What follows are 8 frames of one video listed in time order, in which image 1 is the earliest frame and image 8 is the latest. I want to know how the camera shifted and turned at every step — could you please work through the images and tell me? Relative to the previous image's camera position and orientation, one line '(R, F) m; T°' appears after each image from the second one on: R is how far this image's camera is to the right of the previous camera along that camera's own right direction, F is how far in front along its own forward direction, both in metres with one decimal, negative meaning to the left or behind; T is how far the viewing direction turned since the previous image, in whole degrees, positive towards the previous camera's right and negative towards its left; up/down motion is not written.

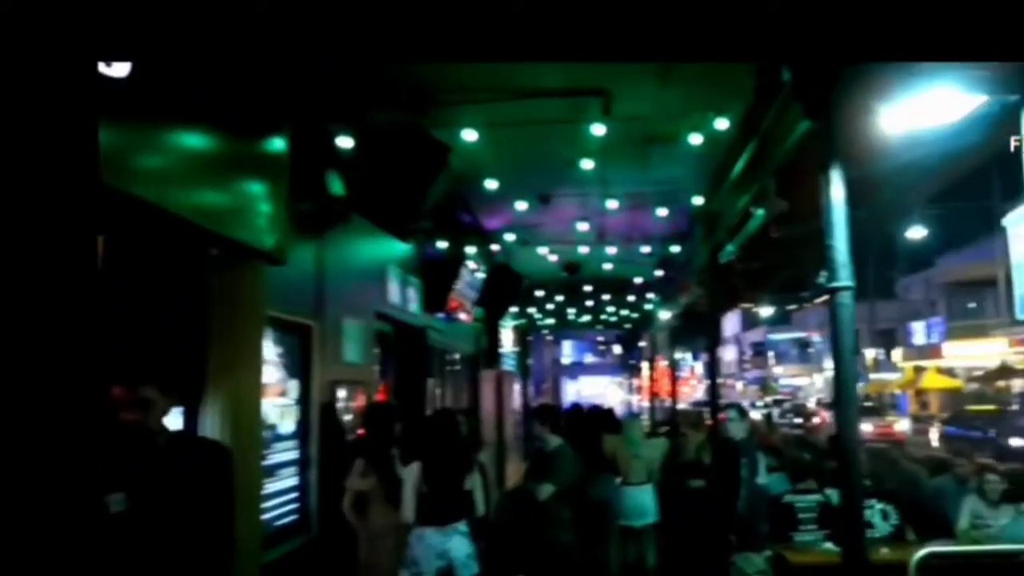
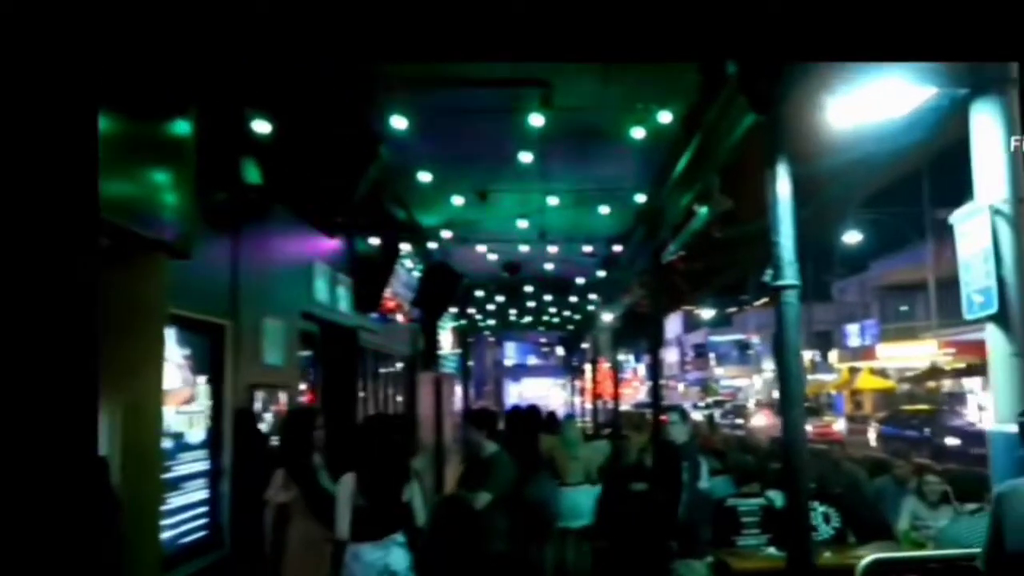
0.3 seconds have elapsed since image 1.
(0.0, +0.3) m; +3°
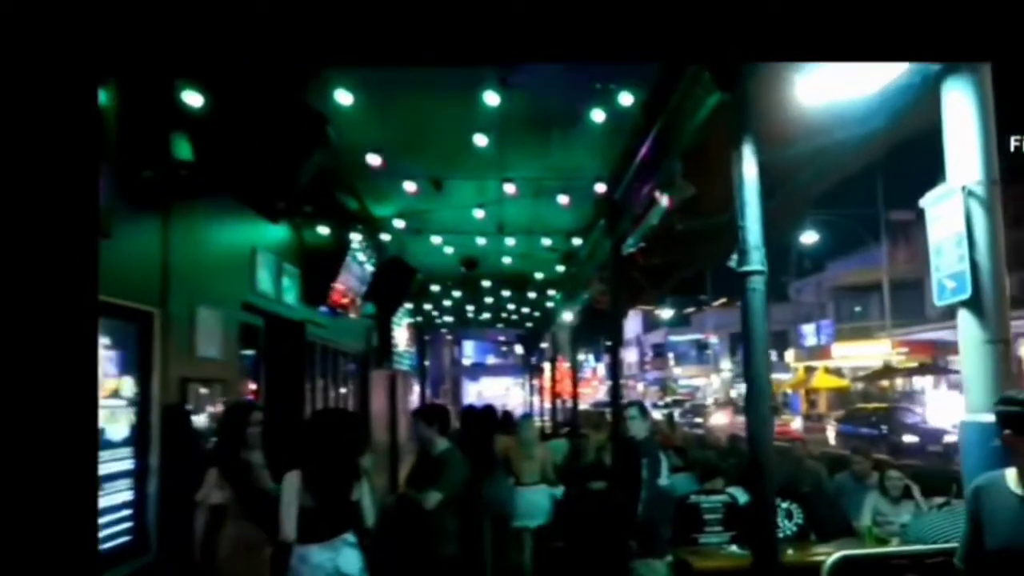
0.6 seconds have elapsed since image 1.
(0.0, +0.2) m; +2°
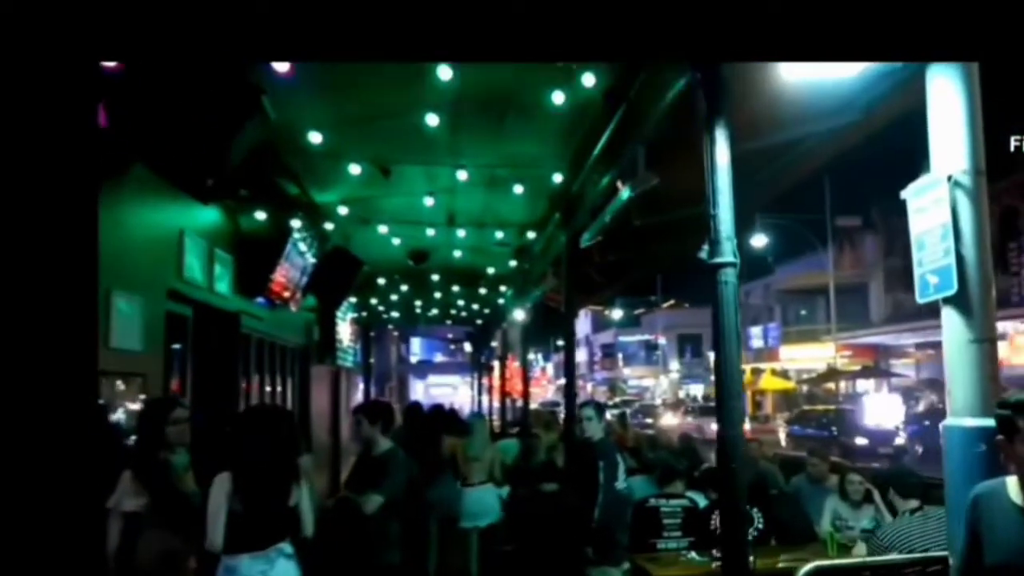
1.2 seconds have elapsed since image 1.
(0.0, +0.4) m; +3°
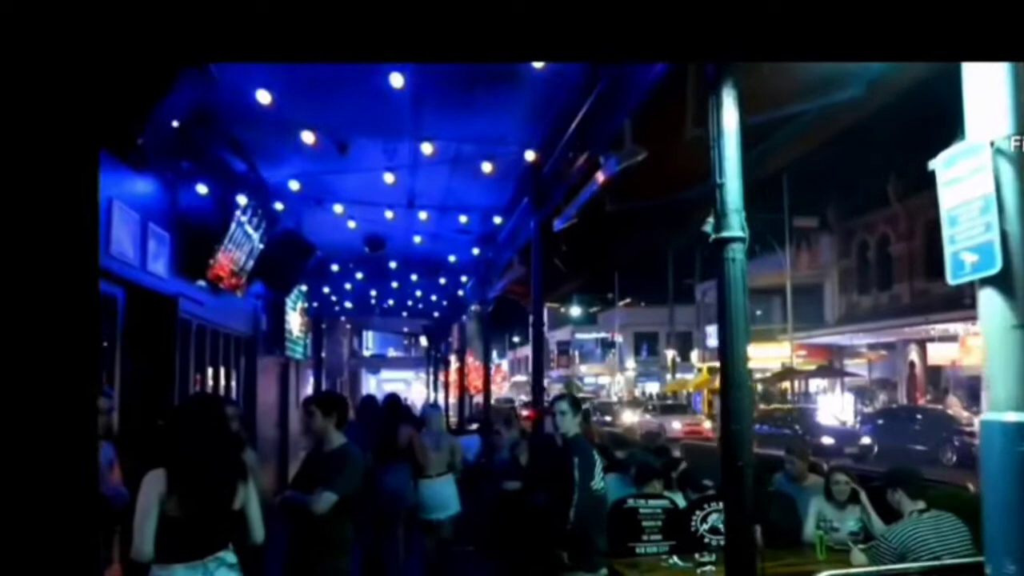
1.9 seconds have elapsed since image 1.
(-0.1, +0.6) m; +2°
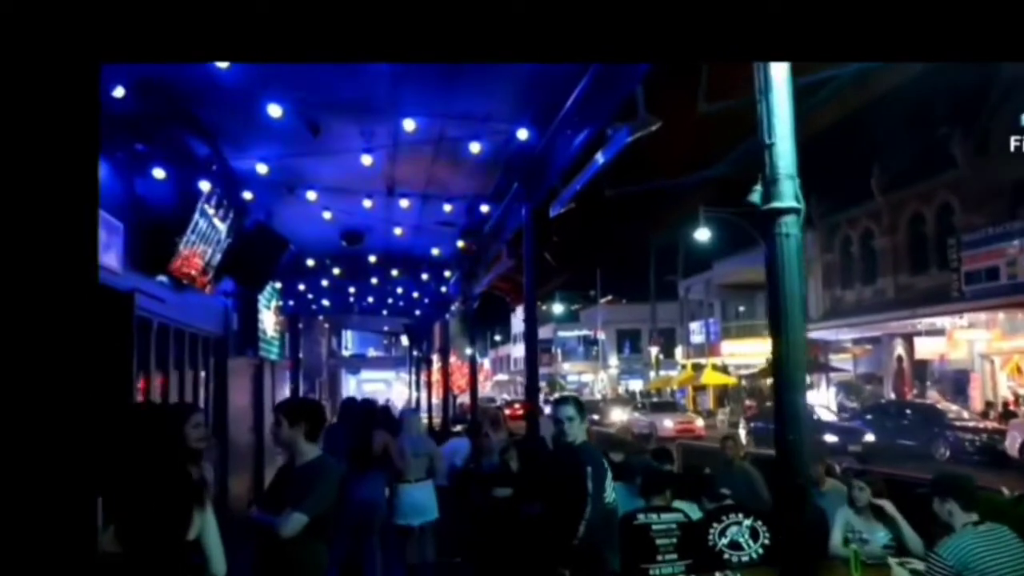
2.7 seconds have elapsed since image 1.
(-0.1, +0.8) m; +1°
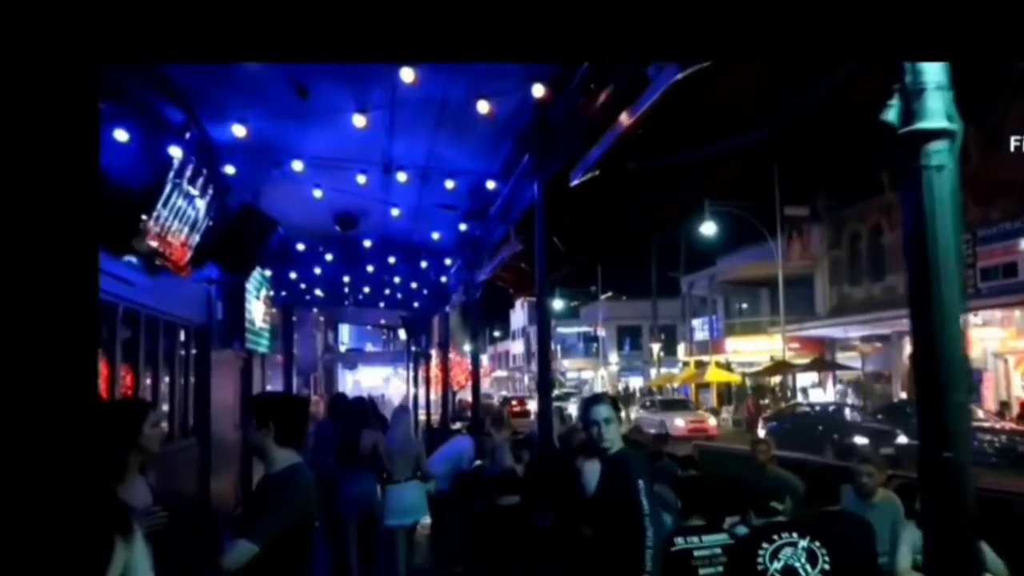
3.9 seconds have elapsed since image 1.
(-0.1, +1.0) m; 0°
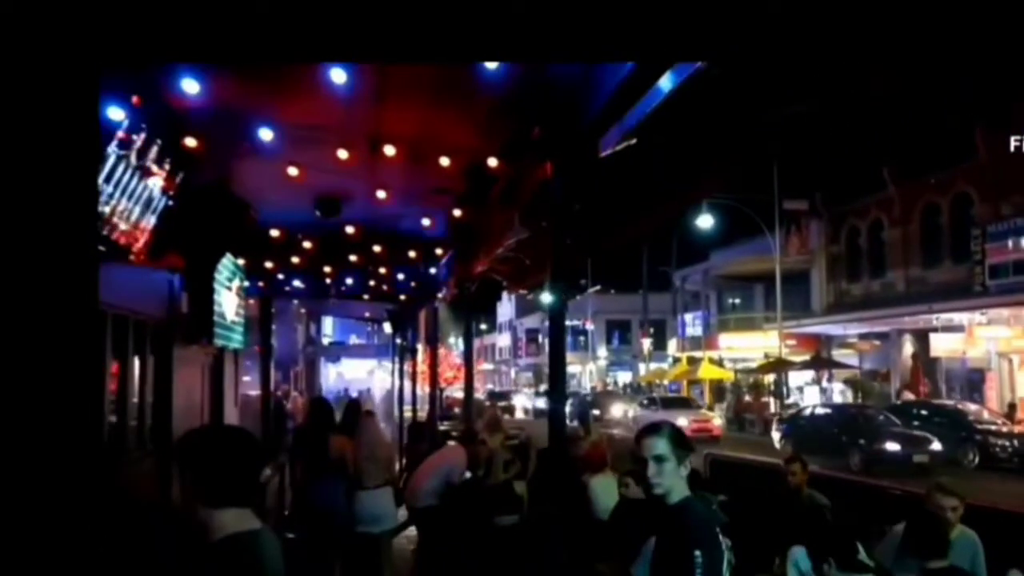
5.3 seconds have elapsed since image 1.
(-0.1, +1.3) m; +1°
